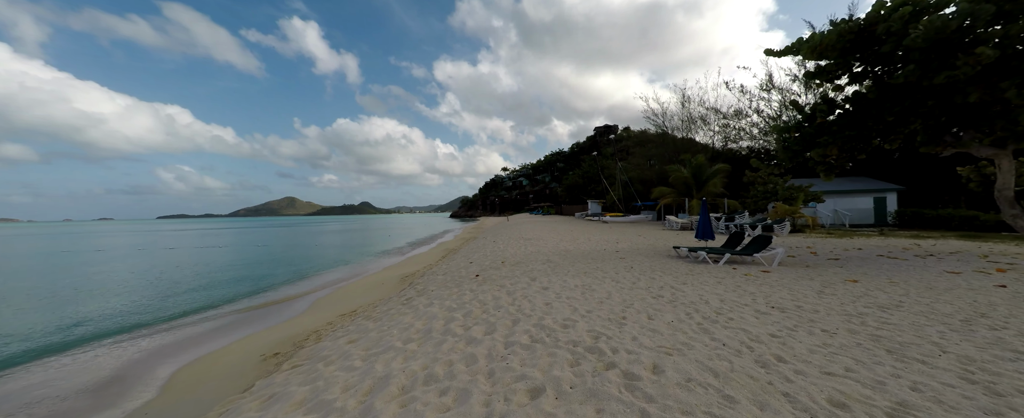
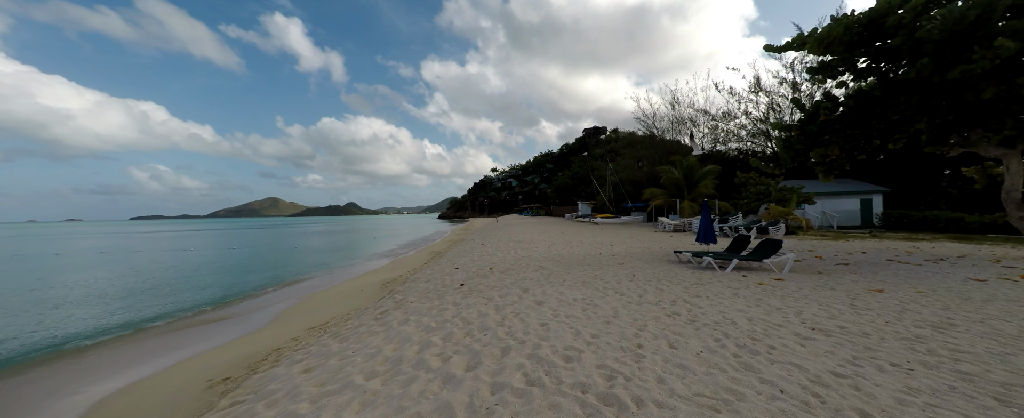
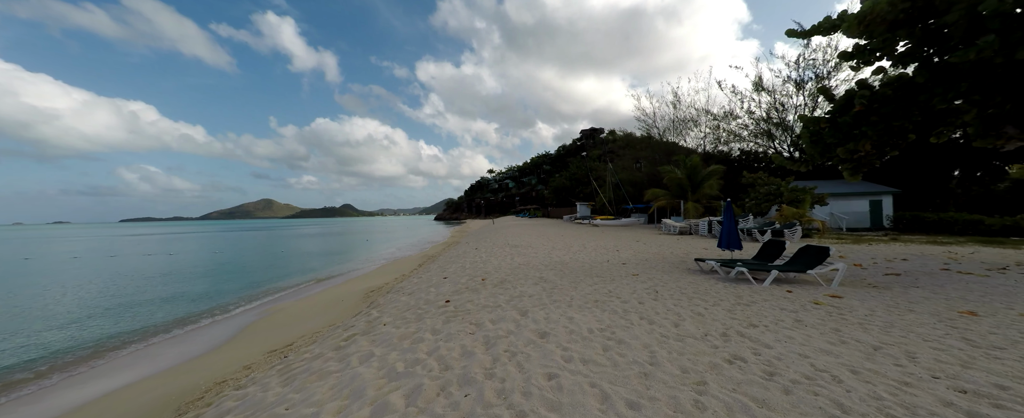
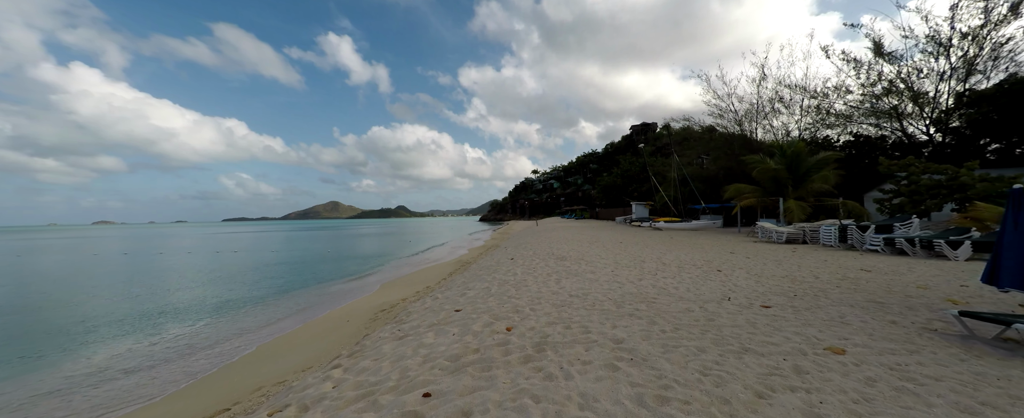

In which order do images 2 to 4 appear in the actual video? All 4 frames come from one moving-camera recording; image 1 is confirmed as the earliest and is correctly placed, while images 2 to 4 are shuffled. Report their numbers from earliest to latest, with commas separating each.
2, 3, 4
